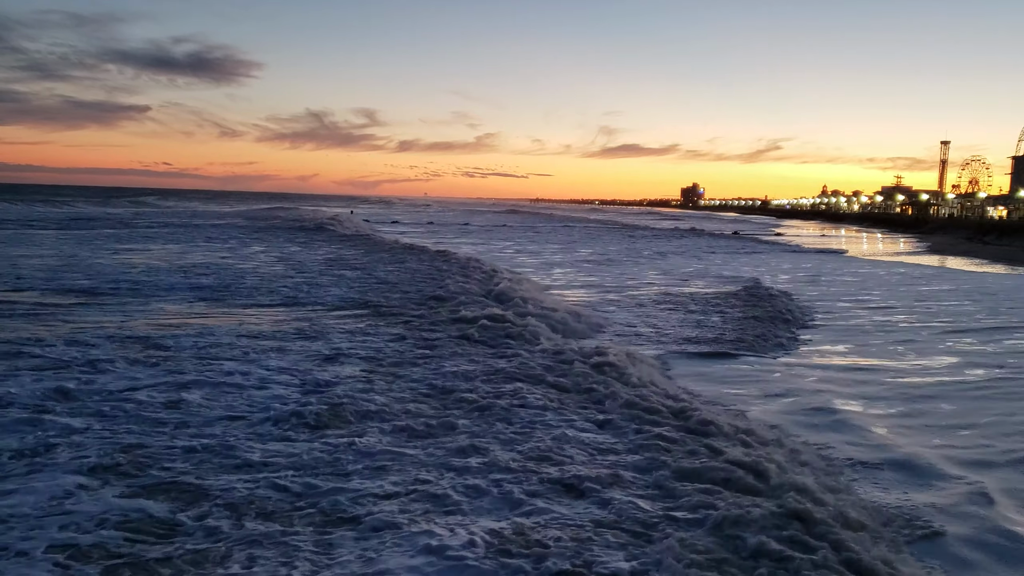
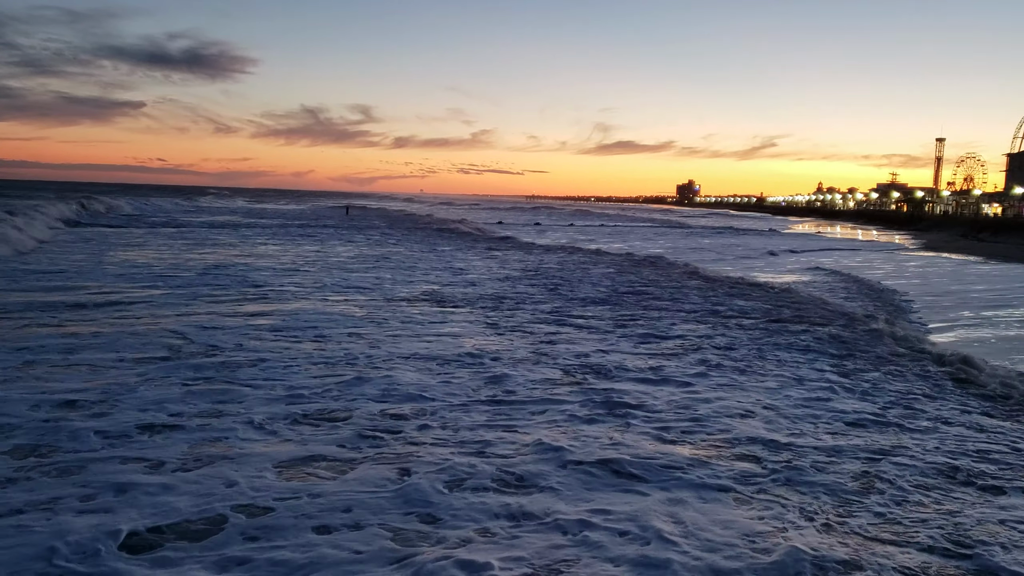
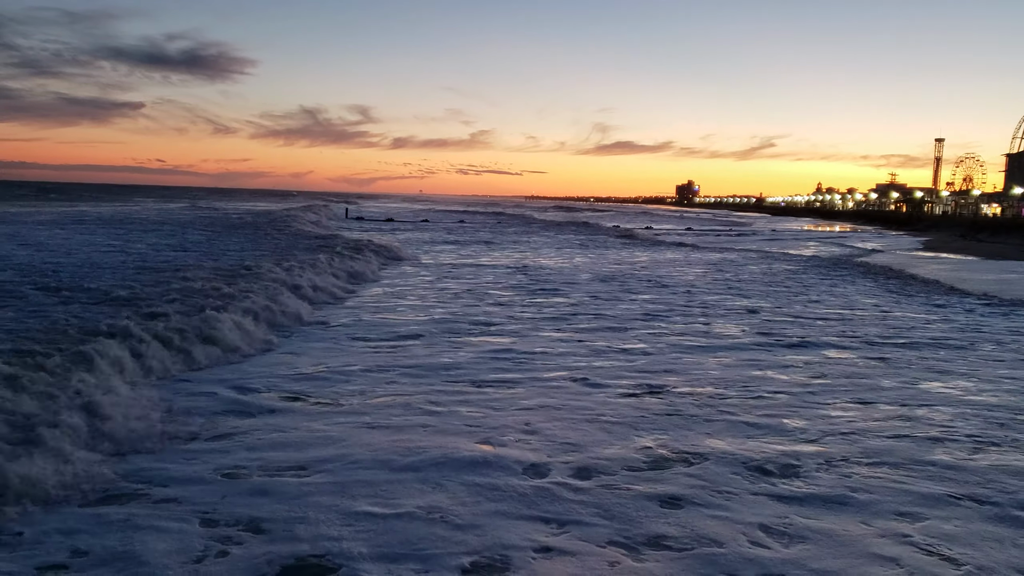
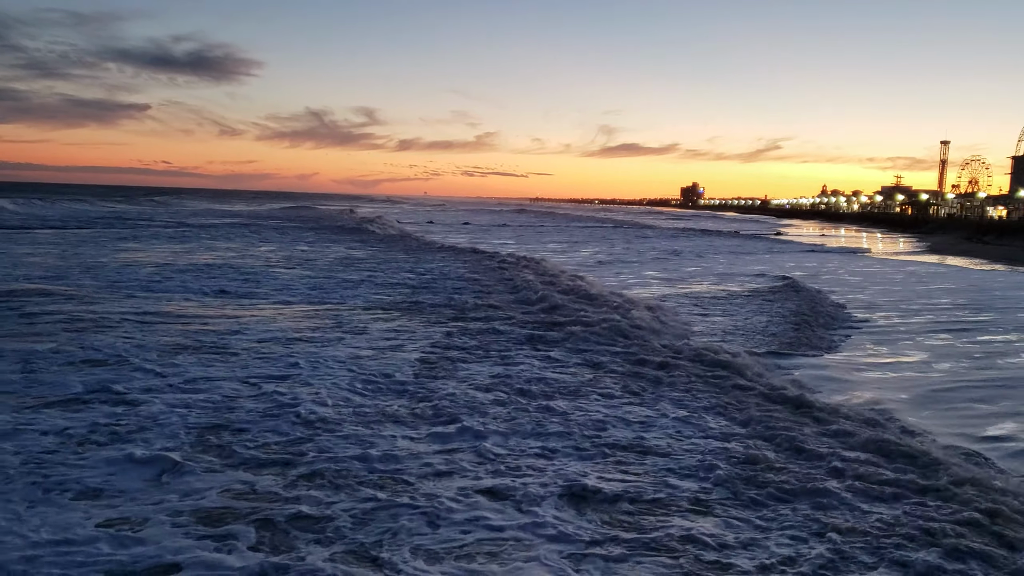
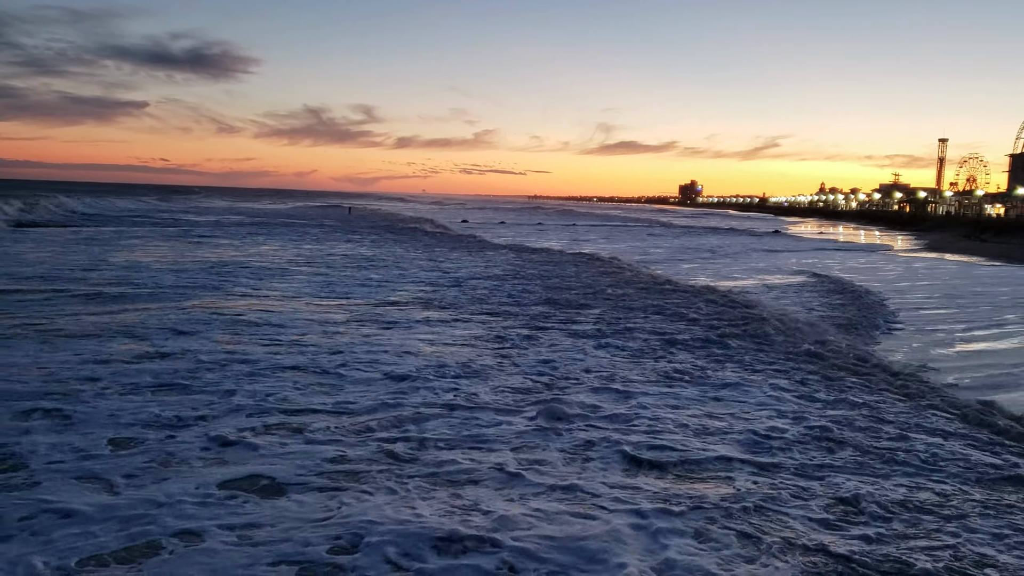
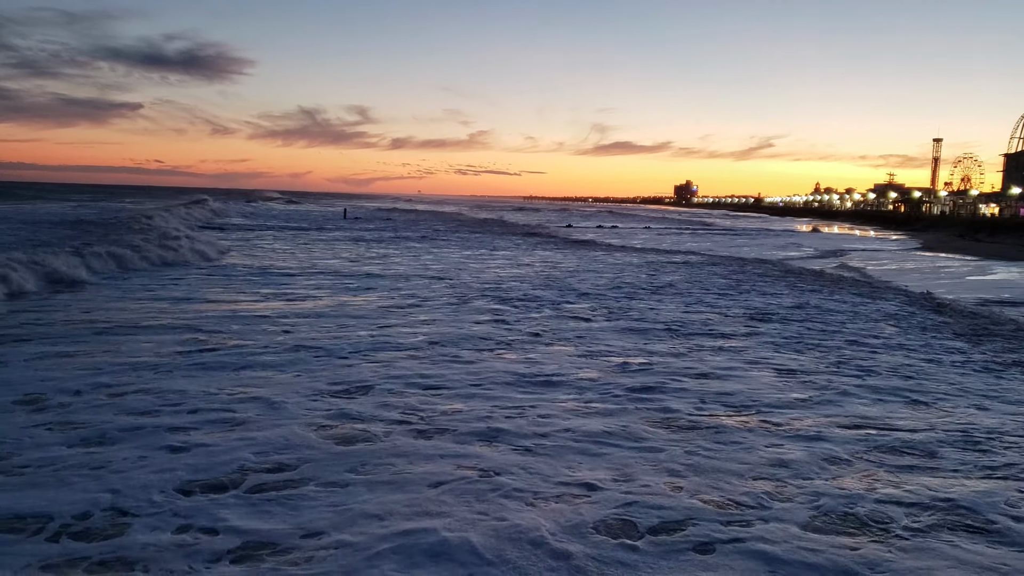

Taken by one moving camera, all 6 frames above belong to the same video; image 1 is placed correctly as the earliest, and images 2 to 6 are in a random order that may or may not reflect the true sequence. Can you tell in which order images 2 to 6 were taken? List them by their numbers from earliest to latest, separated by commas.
4, 5, 2, 6, 3
